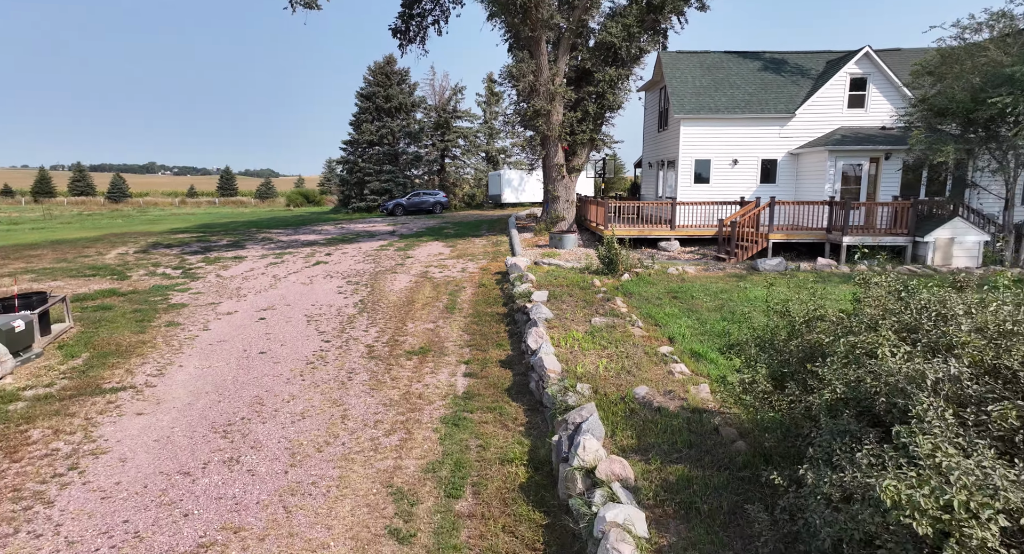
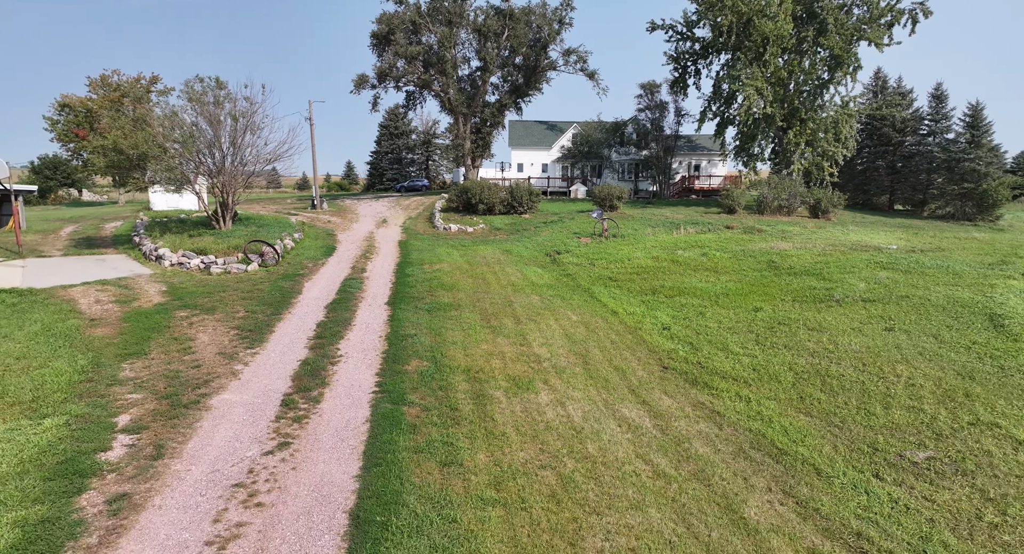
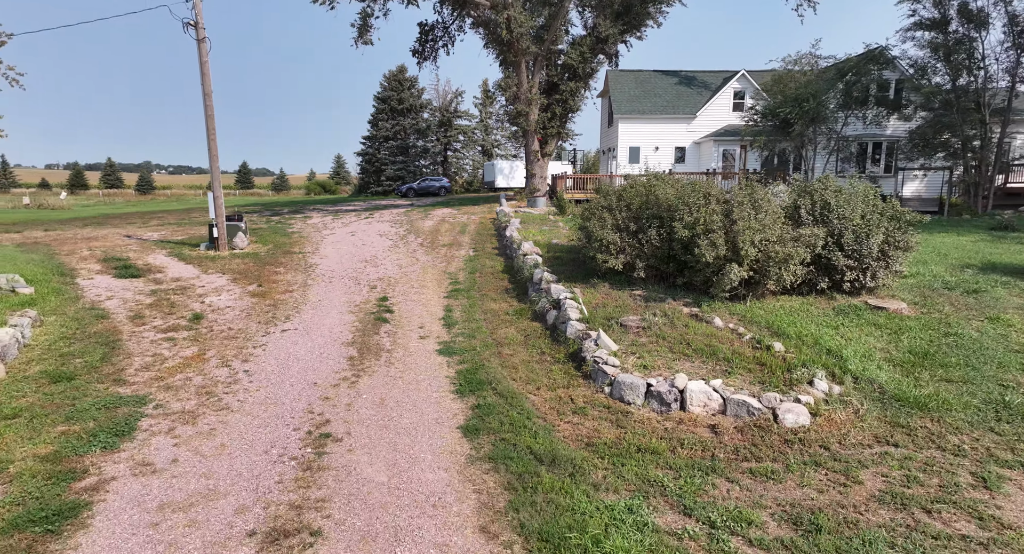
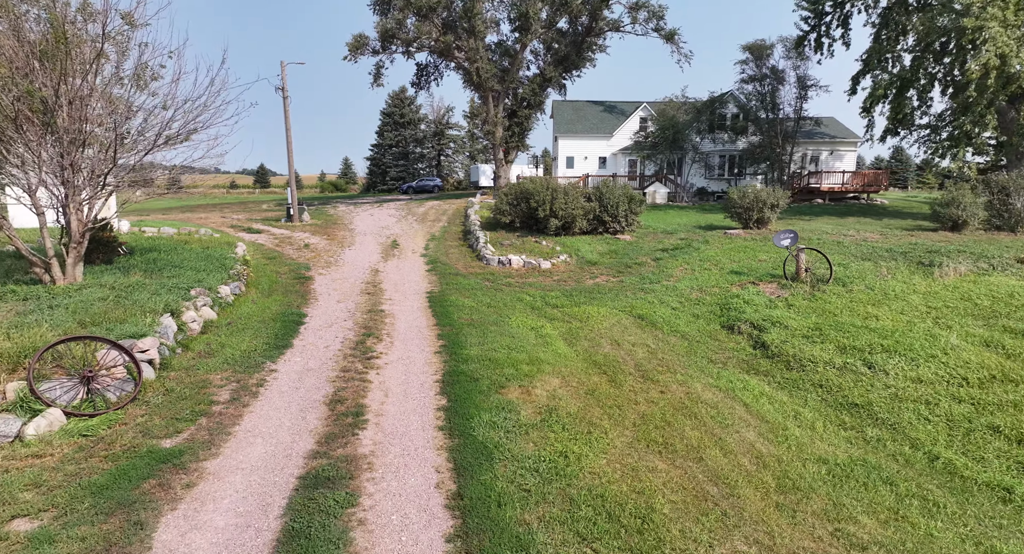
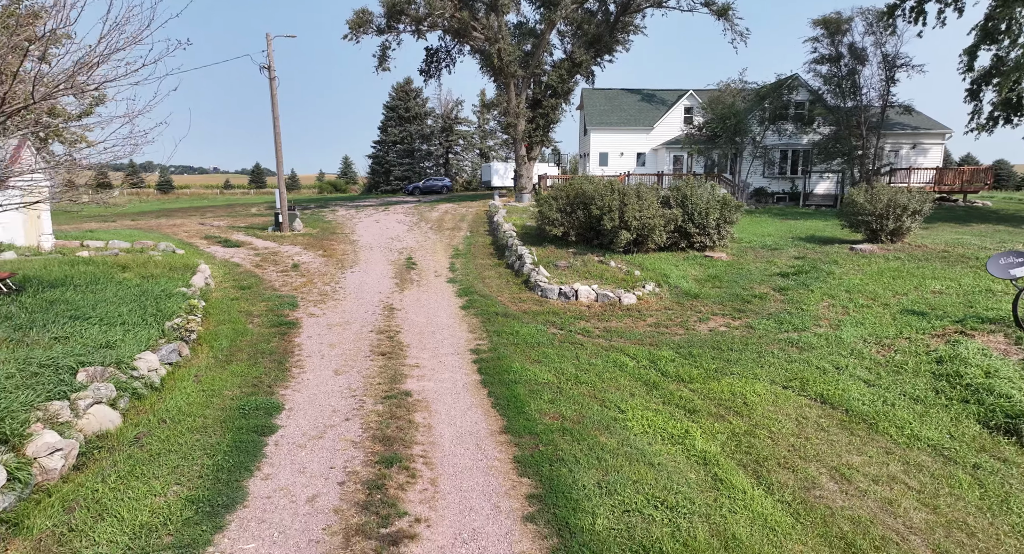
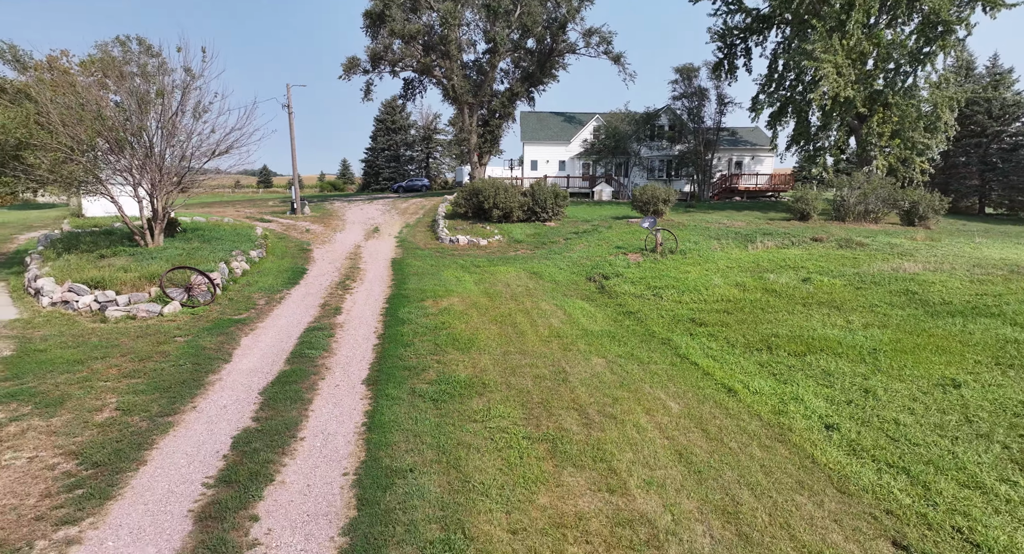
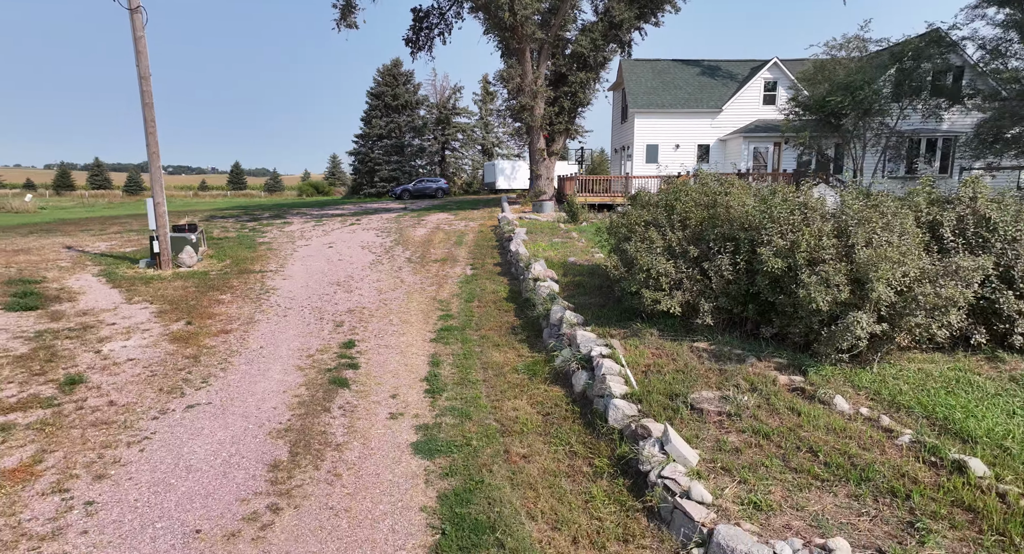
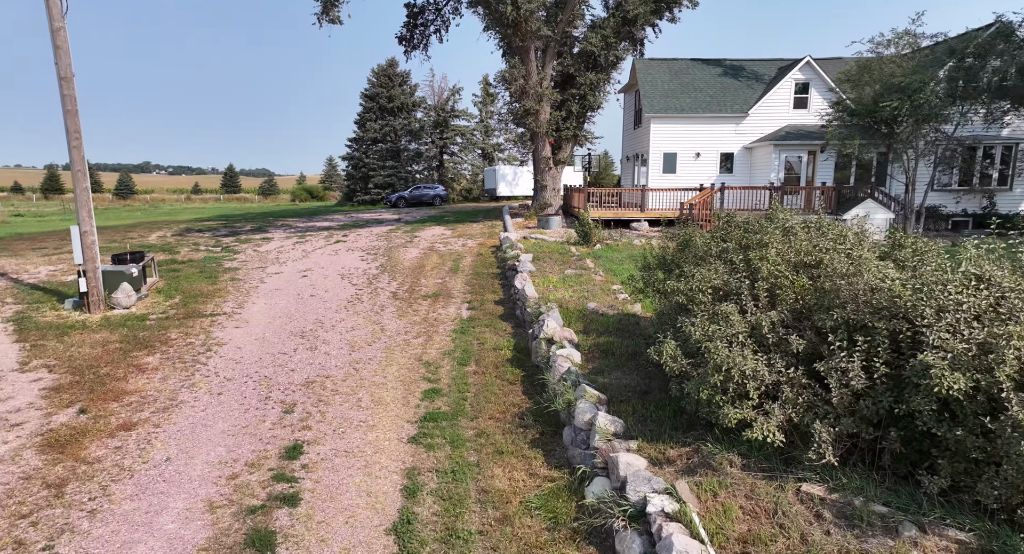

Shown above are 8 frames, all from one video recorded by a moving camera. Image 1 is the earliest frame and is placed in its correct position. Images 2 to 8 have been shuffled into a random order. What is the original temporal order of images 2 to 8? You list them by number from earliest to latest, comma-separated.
8, 7, 3, 5, 4, 6, 2
